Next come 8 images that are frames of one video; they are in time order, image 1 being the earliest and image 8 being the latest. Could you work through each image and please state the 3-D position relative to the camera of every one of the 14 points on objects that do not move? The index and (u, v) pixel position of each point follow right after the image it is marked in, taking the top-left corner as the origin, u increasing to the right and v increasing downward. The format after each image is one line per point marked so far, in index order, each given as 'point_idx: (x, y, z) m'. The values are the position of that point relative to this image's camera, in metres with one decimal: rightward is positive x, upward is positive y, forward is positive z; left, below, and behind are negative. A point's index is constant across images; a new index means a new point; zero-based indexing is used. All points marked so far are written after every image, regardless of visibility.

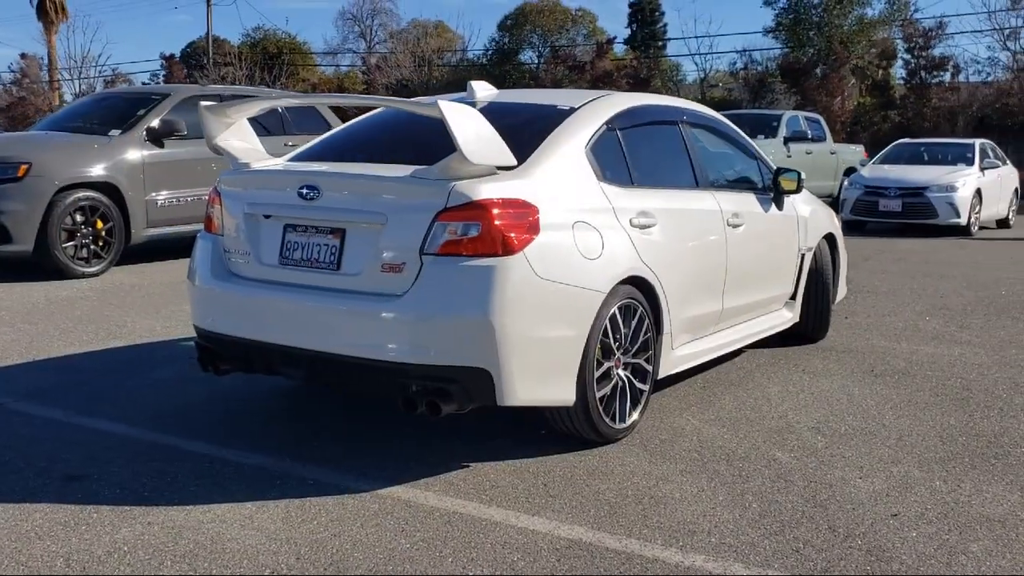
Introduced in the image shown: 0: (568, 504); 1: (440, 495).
0: (+0.3, -0.9, +4.2) m
1: (-0.3, -0.9, +4.3) m
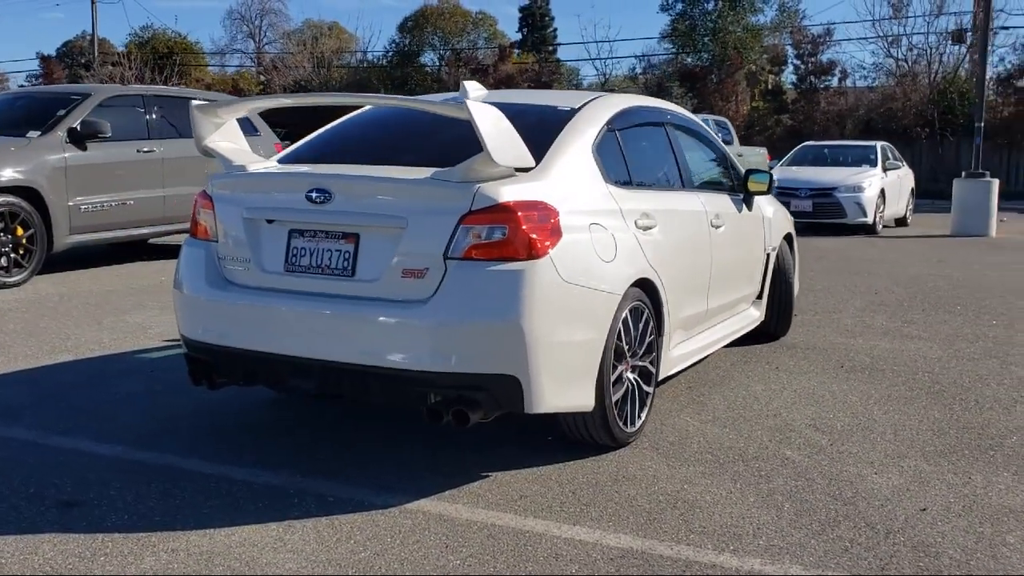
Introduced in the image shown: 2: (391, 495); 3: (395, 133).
0: (+0.4, -1.0, +4.2) m
1: (-0.2, -0.9, +4.2) m
2: (-0.5, -0.9, +4.3) m
3: (-0.6, +0.8, +5.5) m
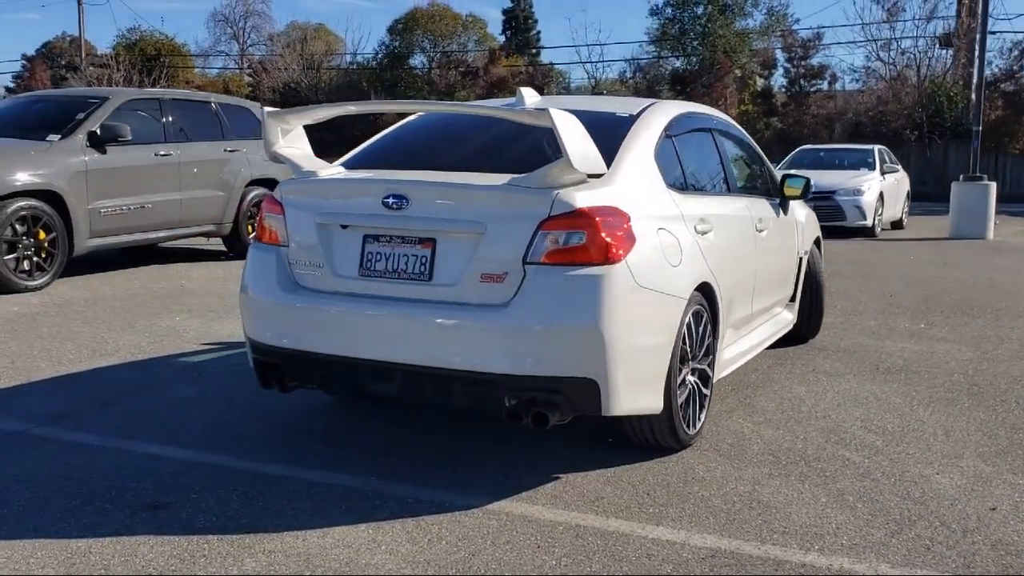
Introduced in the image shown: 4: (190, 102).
0: (+0.8, -1.0, +4.2) m
1: (+0.2, -1.0, +4.2) m
2: (-0.2, -0.9, +4.4) m
3: (-0.3, +0.8, +5.6) m
4: (-4.4, +2.6, +13.3) m
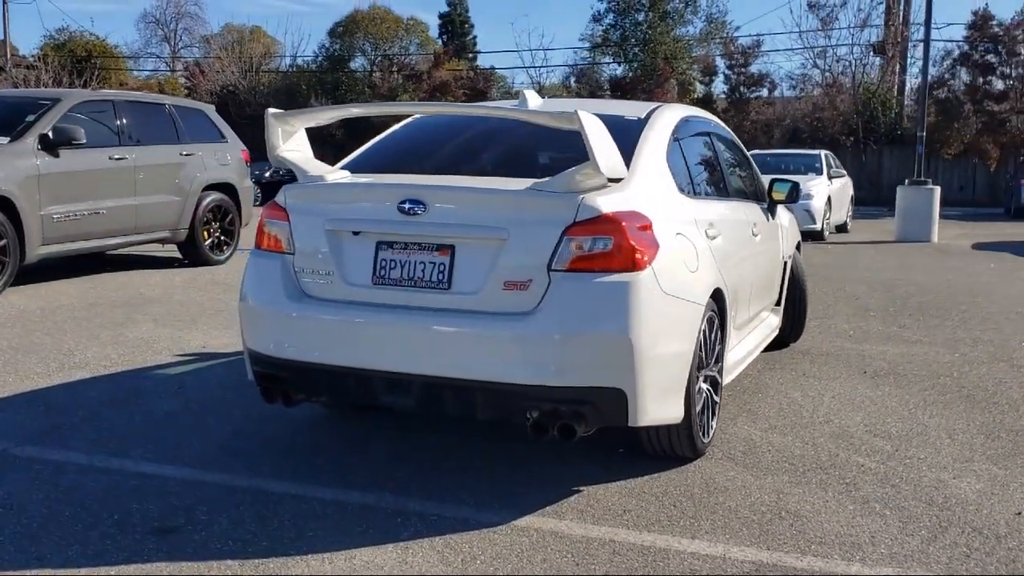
0: (+0.9, -1.0, +4.1) m
1: (+0.3, -1.0, +4.1) m
2: (-0.1, -1.0, +4.3) m
3: (-0.2, +0.8, +5.5) m
4: (-4.9, +2.4, +12.9) m
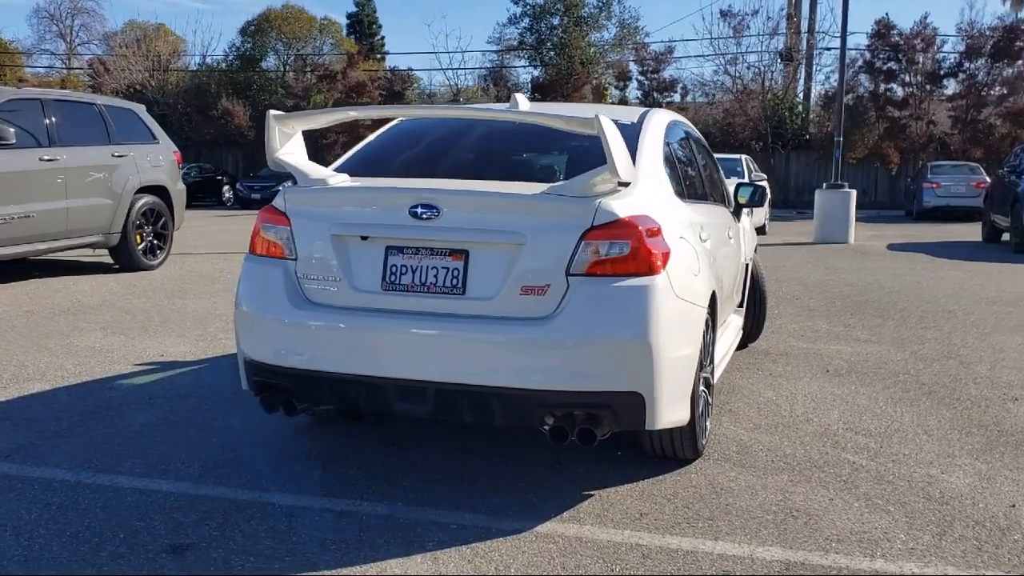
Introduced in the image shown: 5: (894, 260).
0: (+1.0, -1.0, +4.2) m
1: (+0.4, -1.0, +4.1) m
2: (0.0, -1.0, +4.2) m
3: (-0.3, +0.8, +5.4) m
4: (-5.6, +2.4, +12.4) m
5: (+7.5, +0.6, +19.1) m
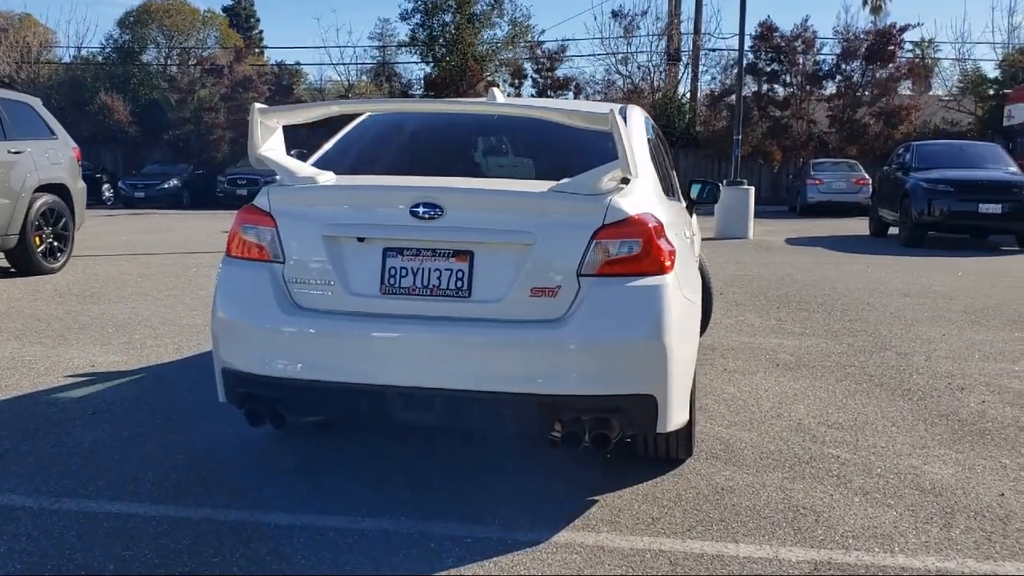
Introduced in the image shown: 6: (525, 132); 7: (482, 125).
0: (+1.0, -1.0, +4.1) m
1: (+0.4, -1.0, +4.0) m
2: (+0.1, -1.0, +4.1) m
3: (-0.4, +0.7, +5.2) m
4: (-6.5, +2.3, +11.6) m
5: (+5.8, +0.7, +19.7) m
6: (+0.1, +0.8, +5.3) m
7: (-0.2, +0.9, +5.4) m
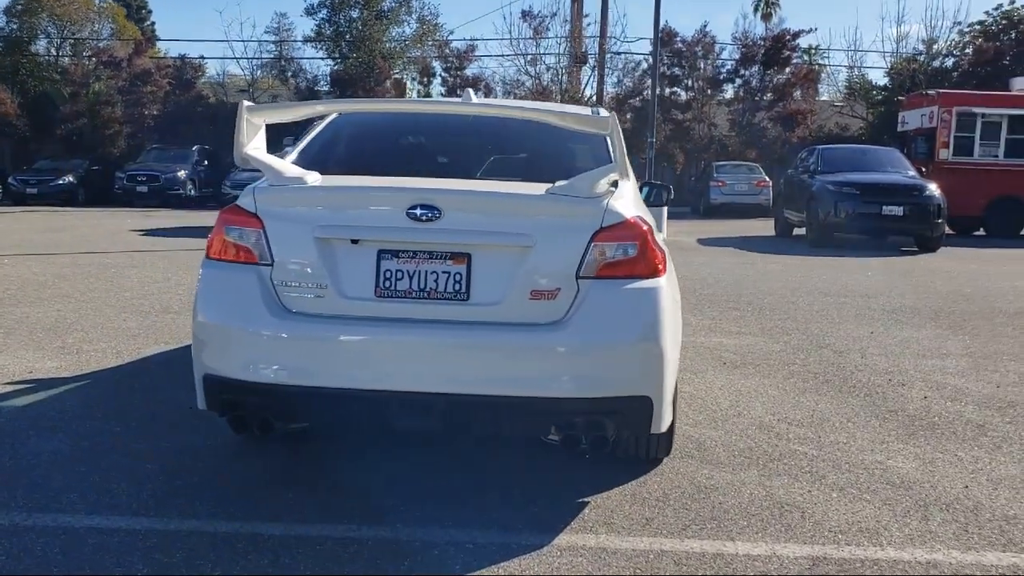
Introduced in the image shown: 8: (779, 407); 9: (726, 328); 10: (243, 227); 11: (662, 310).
0: (+1.0, -1.0, +4.2) m
1: (+0.4, -1.0, +4.0) m
2: (0.0, -1.0, +4.0) m
3: (-0.5, +0.7, +5.1) m
4: (-7.2, +2.3, +10.8) m
5: (+4.2, +0.7, +20.2) m
6: (-0.1, +0.8, +5.3) m
7: (-0.3, +0.9, +5.3) m
8: (+1.8, -0.8, +6.4) m
9: (+2.2, -0.4, +9.9) m
10: (-1.2, +0.3, +4.2) m
11: (+0.6, -0.1, +4.1) m
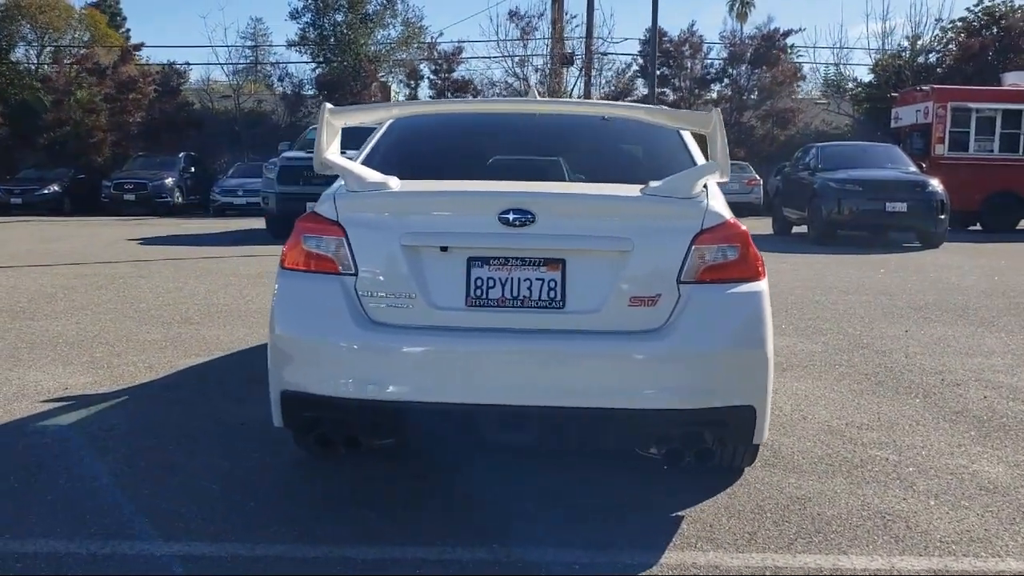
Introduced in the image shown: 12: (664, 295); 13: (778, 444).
0: (+1.4, -1.0, +4.1) m
1: (+0.9, -1.0, +3.8) m
2: (+0.5, -1.0, +3.9) m
3: (-0.2, +0.7, +4.9) m
4: (-7.0, +2.1, +10.5) m
5: (+4.3, +0.7, +20.1) m
6: (+0.3, +0.8, +5.1) m
7: (+0.1, +0.8, +5.1) m
8: (+2.1, -0.8, +6.3) m
9: (+2.5, -0.4, +9.8) m
10: (-0.8, +0.2, +4.0) m
11: (+1.0, -0.1, +4.0) m
12: (+0.6, 0.0, +3.9) m
13: (+1.5, -0.9, +5.4) m
